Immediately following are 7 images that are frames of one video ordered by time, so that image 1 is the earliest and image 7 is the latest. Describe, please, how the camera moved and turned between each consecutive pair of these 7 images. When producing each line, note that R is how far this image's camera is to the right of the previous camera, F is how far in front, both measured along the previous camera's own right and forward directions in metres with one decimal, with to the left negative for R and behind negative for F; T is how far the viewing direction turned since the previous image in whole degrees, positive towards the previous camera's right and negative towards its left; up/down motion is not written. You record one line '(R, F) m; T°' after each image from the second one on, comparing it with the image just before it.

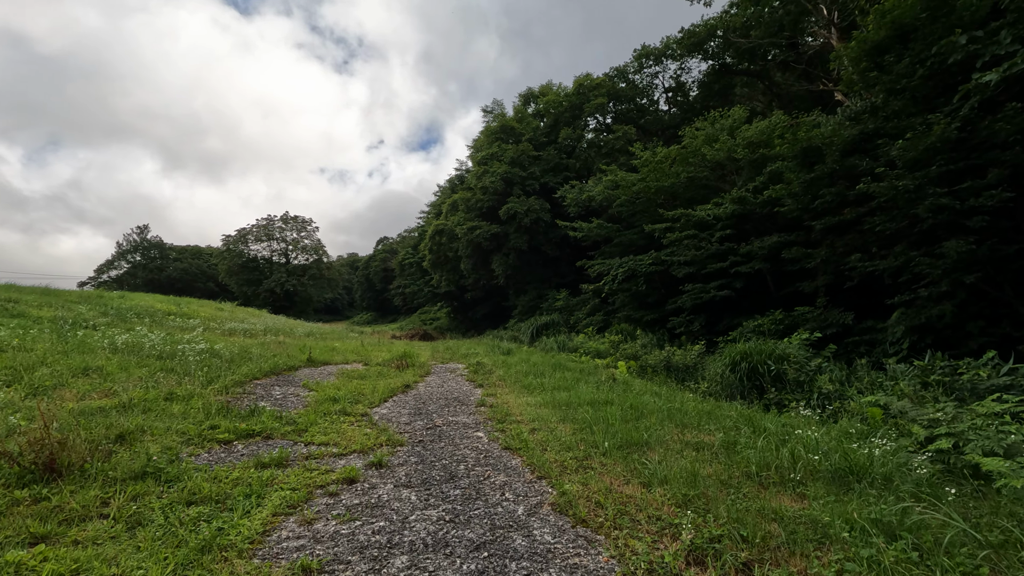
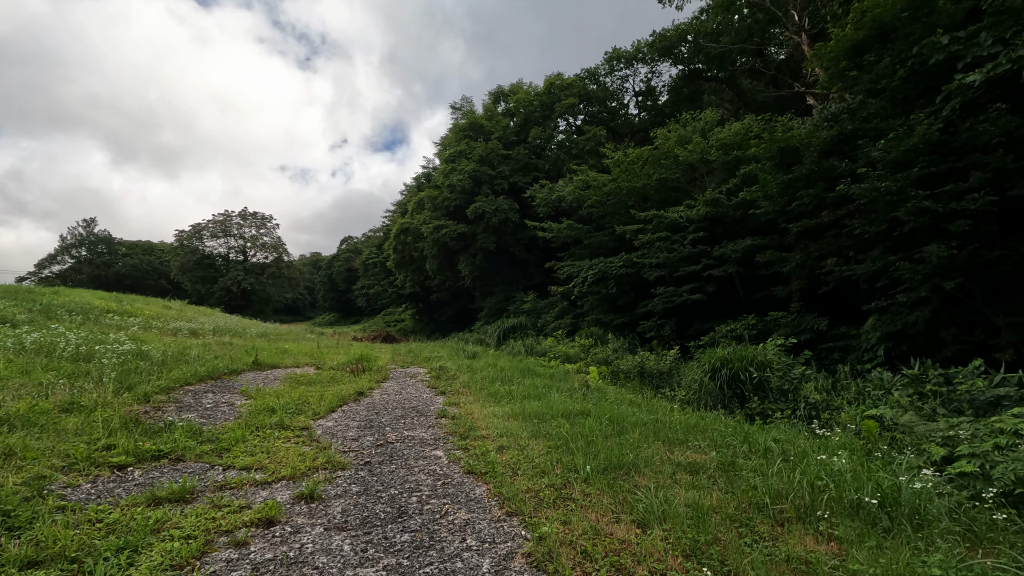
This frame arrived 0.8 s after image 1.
(0.0, +0.5) m; +4°
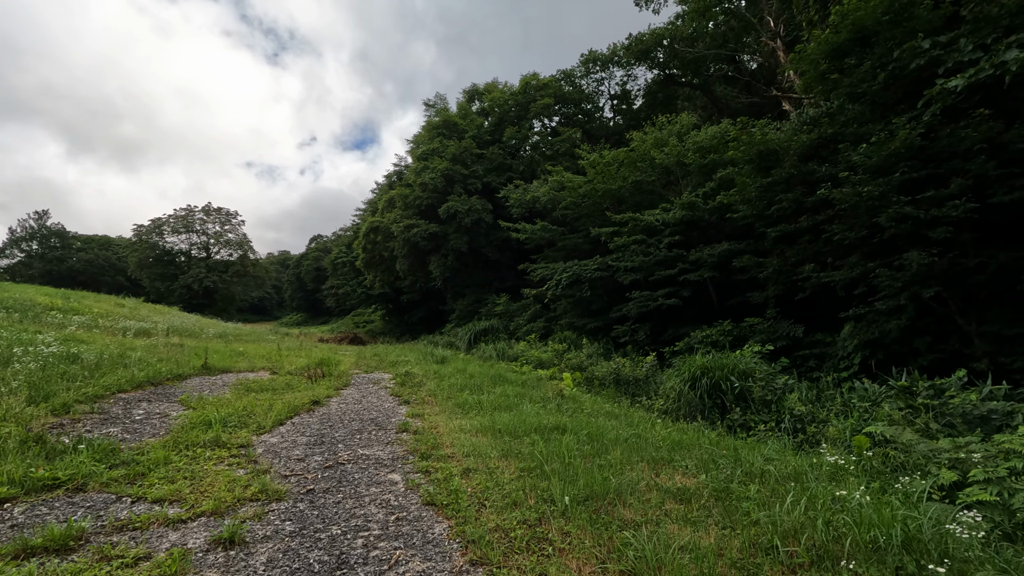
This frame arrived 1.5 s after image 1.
(0.0, +0.4) m; +3°
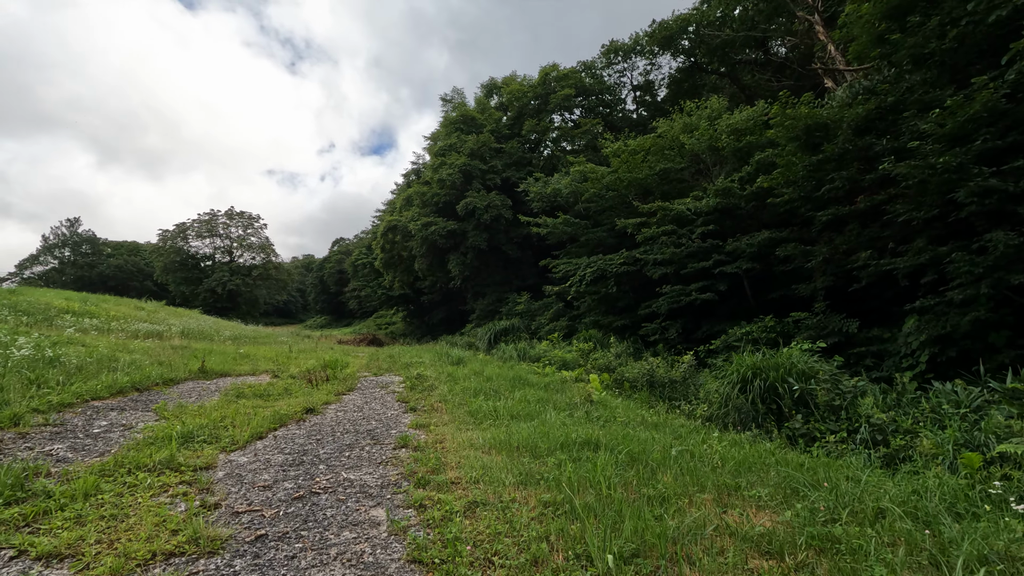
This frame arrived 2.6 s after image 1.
(0.0, +0.7) m; -2°
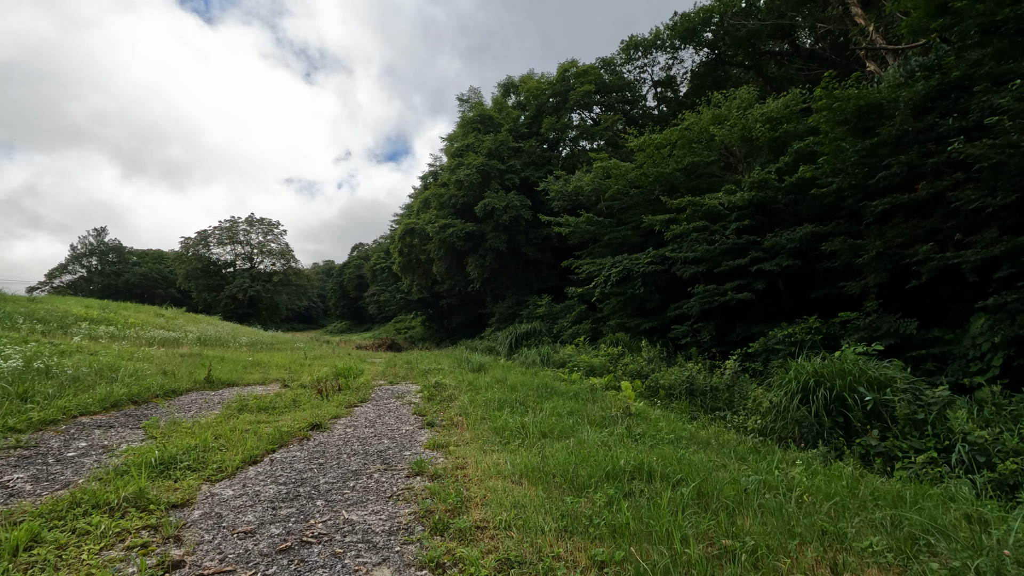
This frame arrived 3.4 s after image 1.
(-0.1, +0.5) m; -2°
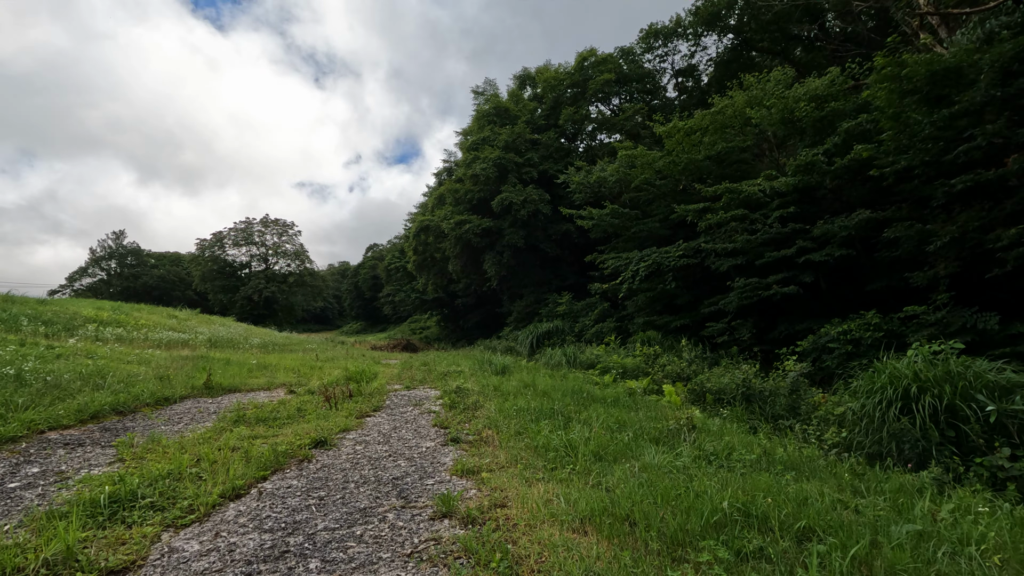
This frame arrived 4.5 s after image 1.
(-0.2, +0.7) m; -1°
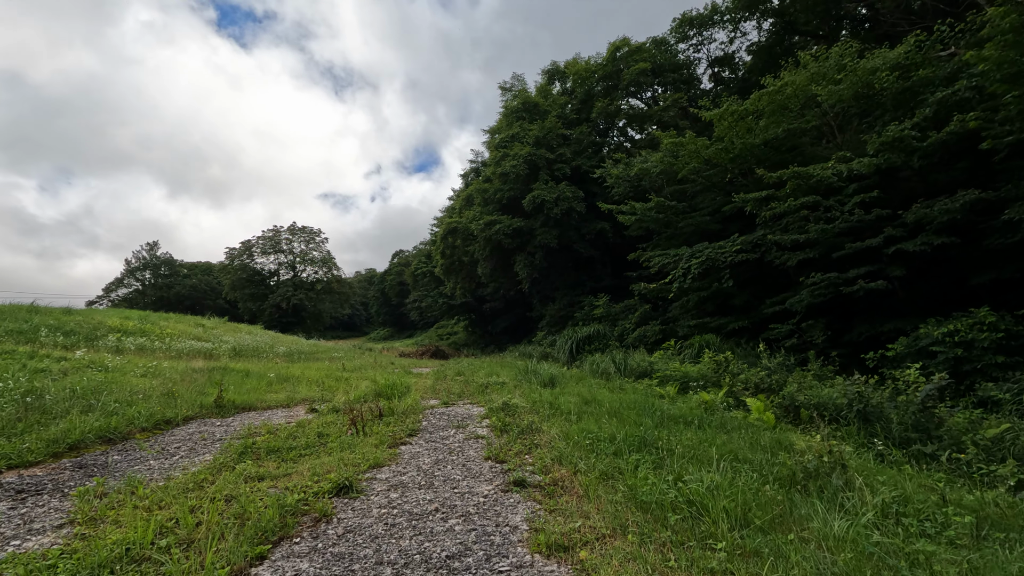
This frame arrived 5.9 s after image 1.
(-0.3, +0.9) m; -3°
